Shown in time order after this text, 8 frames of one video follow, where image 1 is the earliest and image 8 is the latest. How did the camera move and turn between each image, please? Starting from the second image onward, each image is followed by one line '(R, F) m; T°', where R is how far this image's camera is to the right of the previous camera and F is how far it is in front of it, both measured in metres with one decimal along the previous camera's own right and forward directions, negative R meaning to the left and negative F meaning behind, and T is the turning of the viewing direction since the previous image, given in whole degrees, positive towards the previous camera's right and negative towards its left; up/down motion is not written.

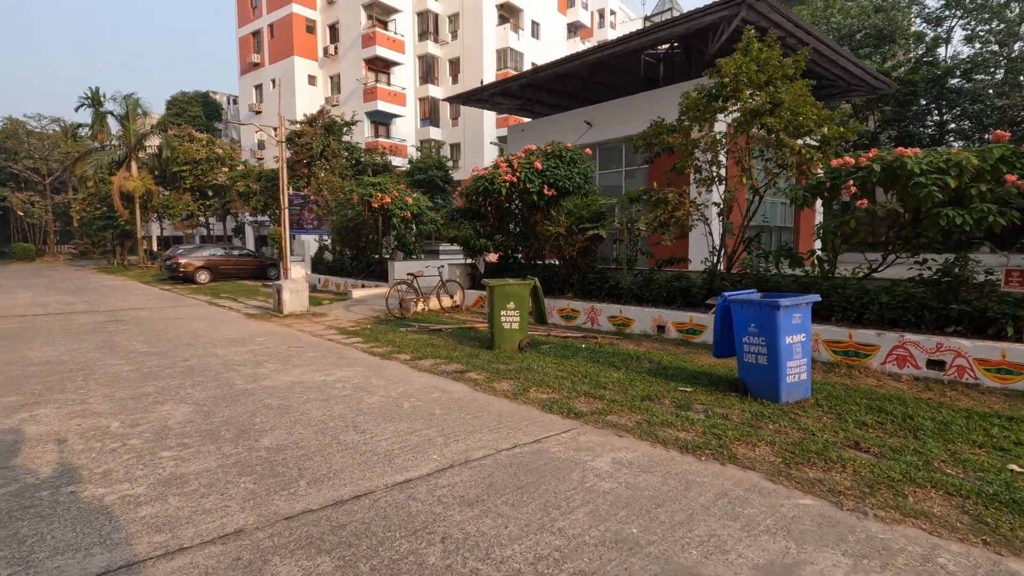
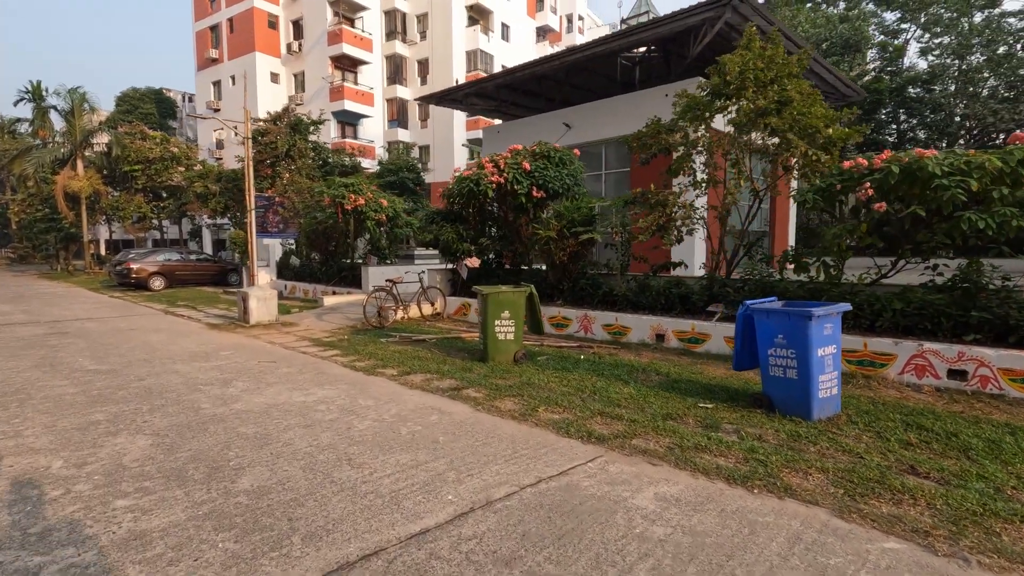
(-0.4, +0.6) m; +4°
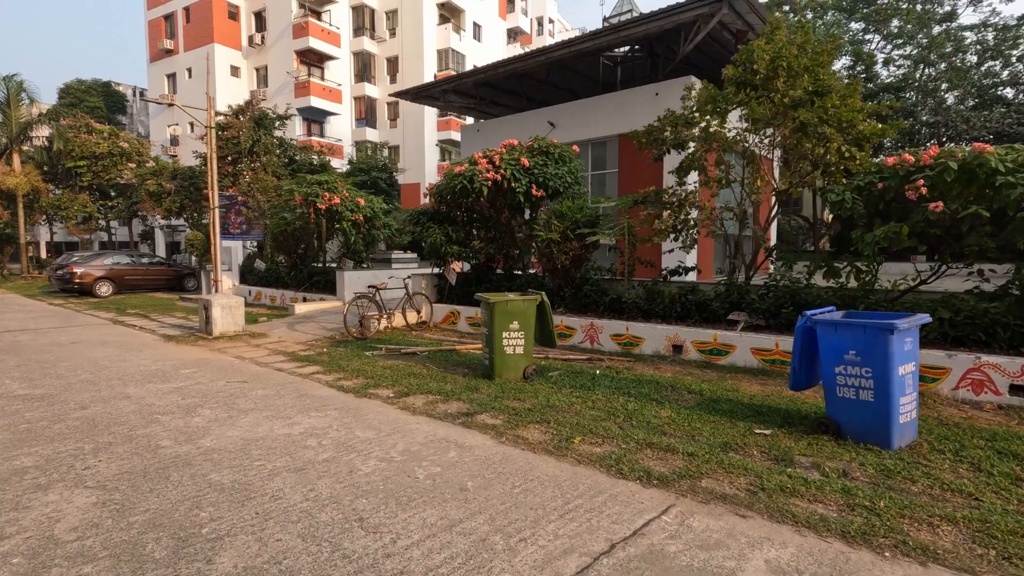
(-0.6, +0.9) m; +4°
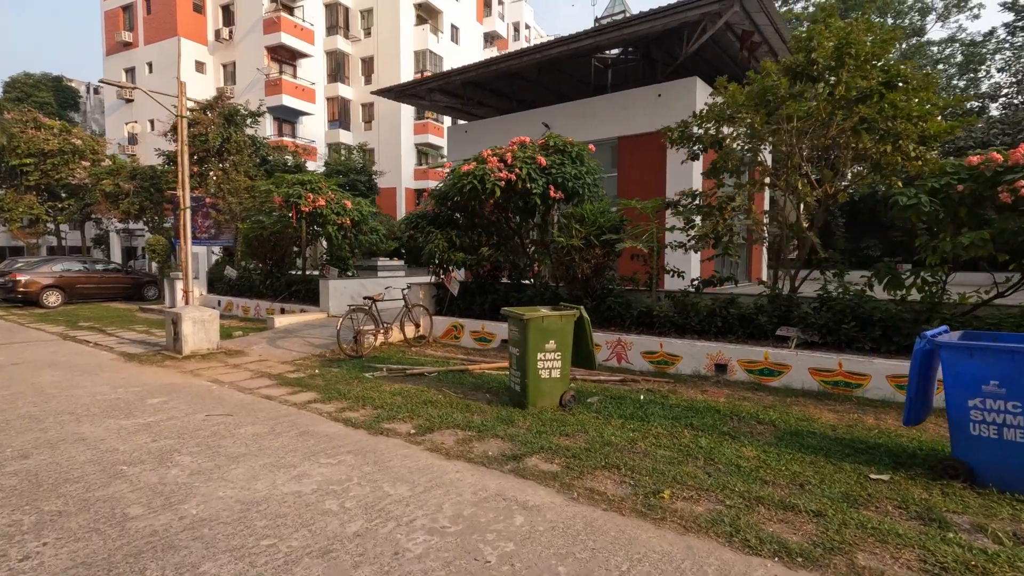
(-0.7, +1.0) m; +3°
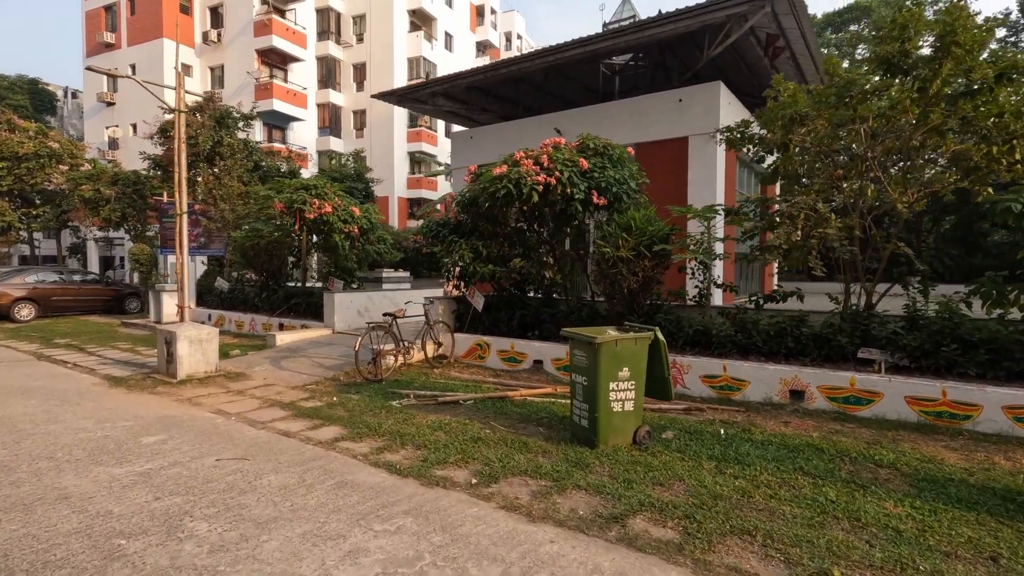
(-0.8, +0.9) m; +2°
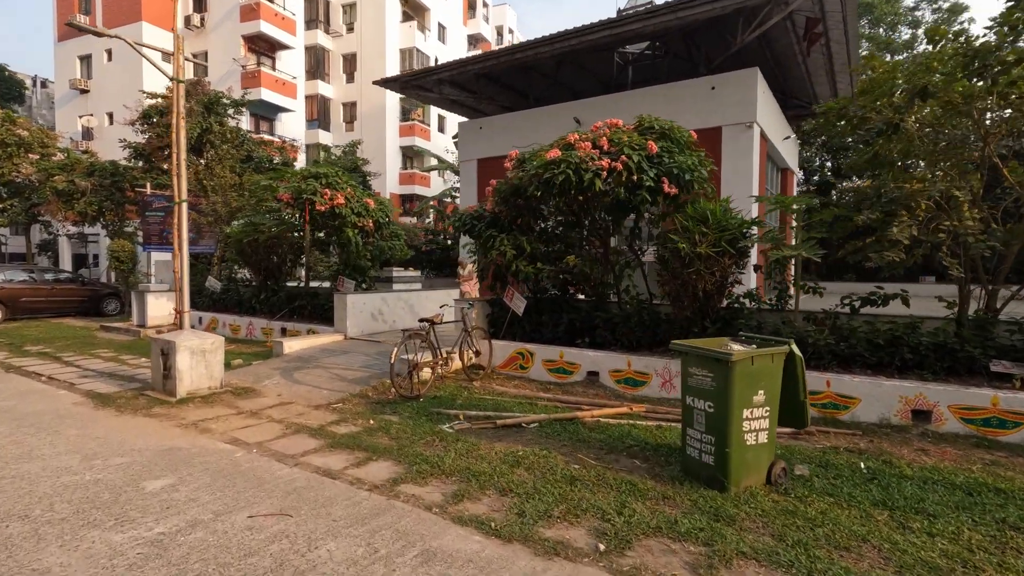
(-1.0, +1.1) m; +2°
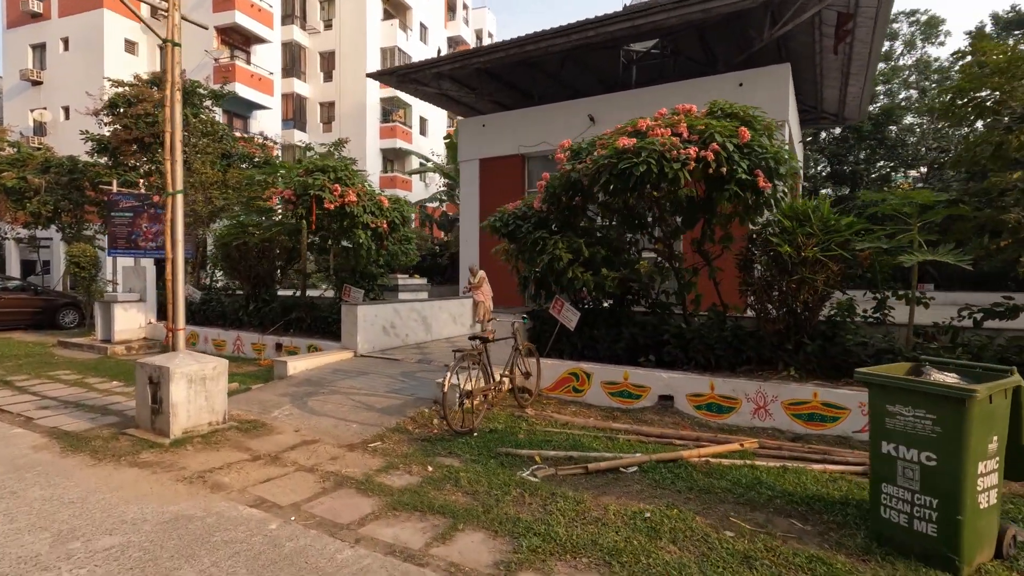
(-1.1, +1.1) m; +3°
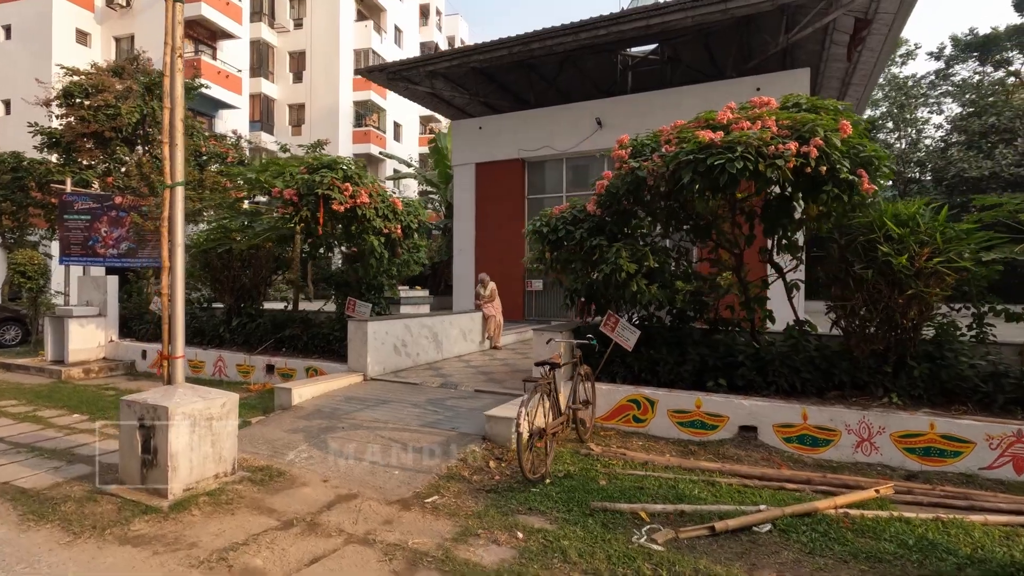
(-1.0, +1.0) m; +4°
